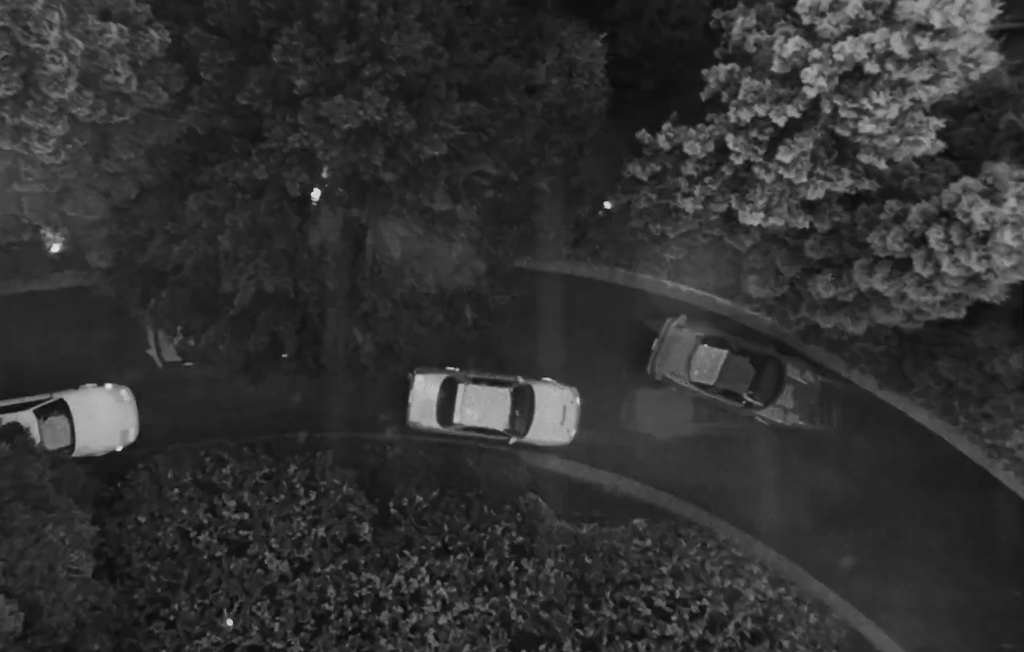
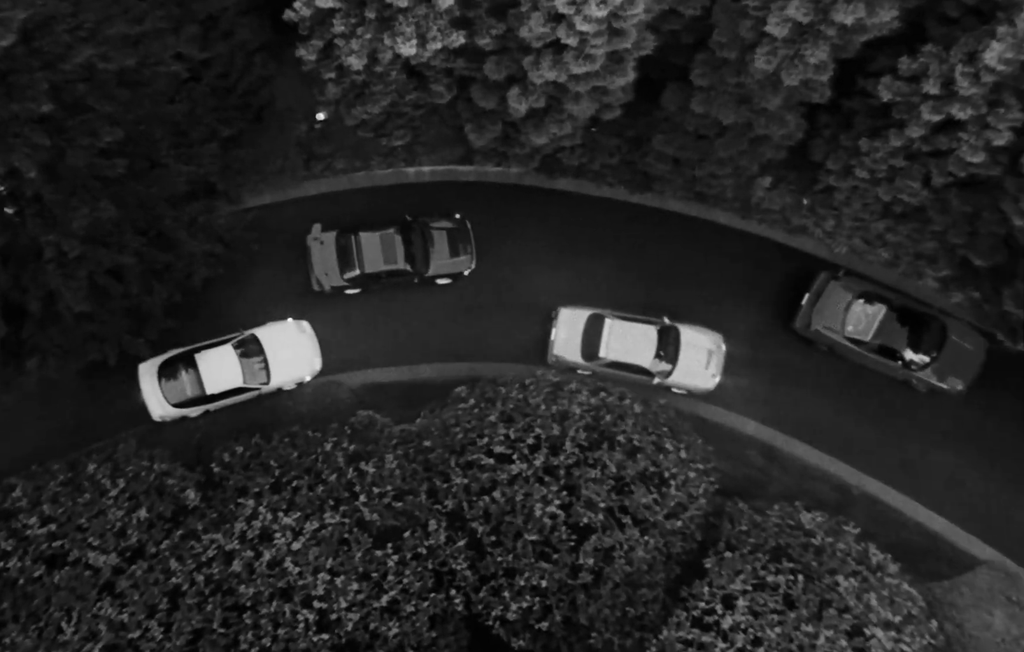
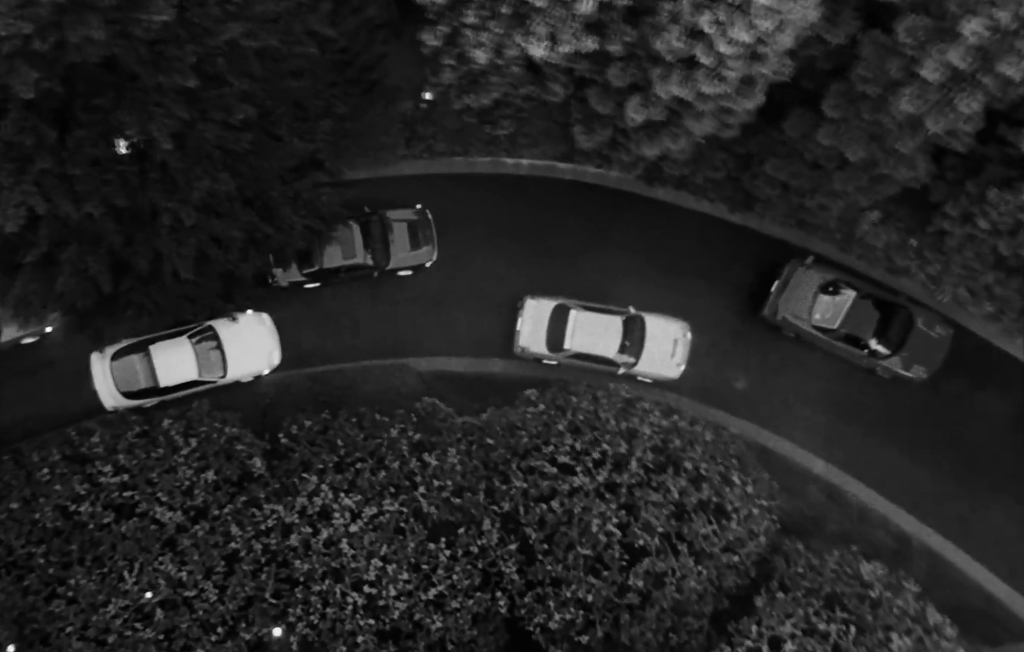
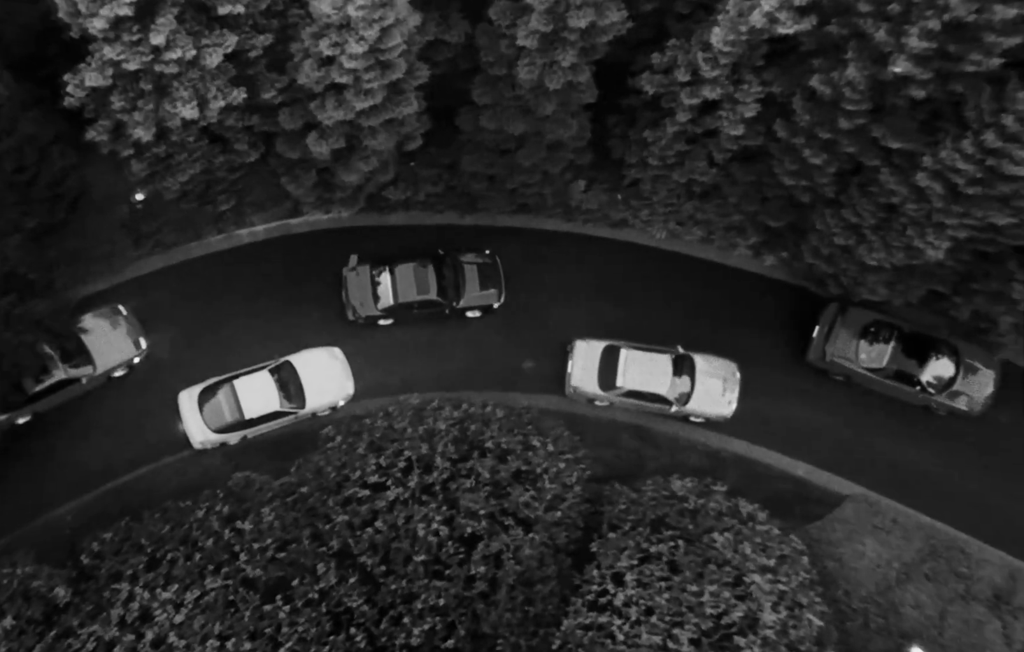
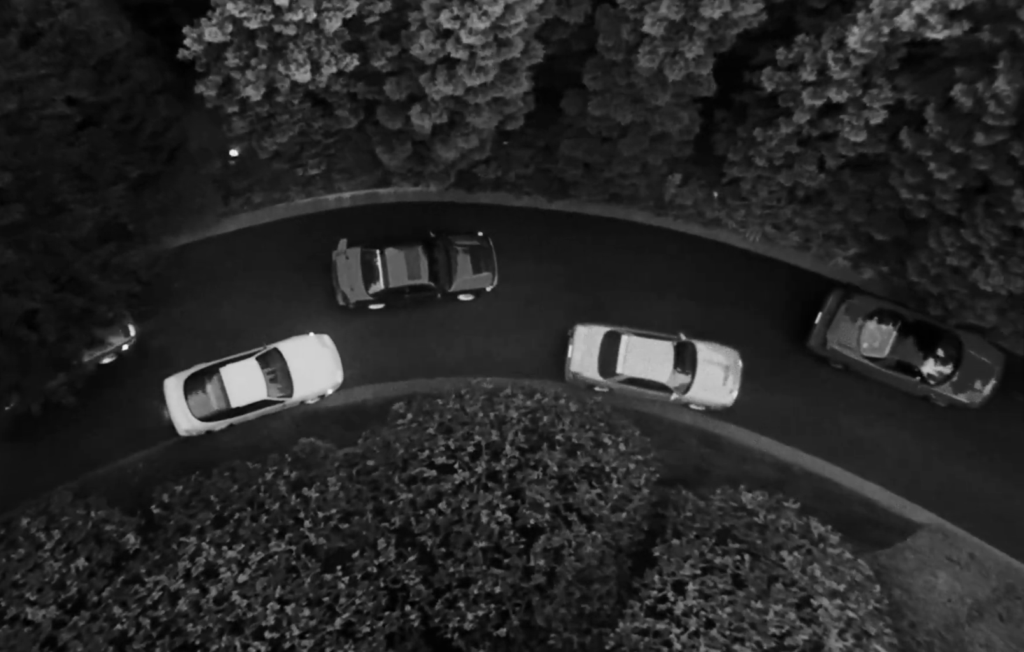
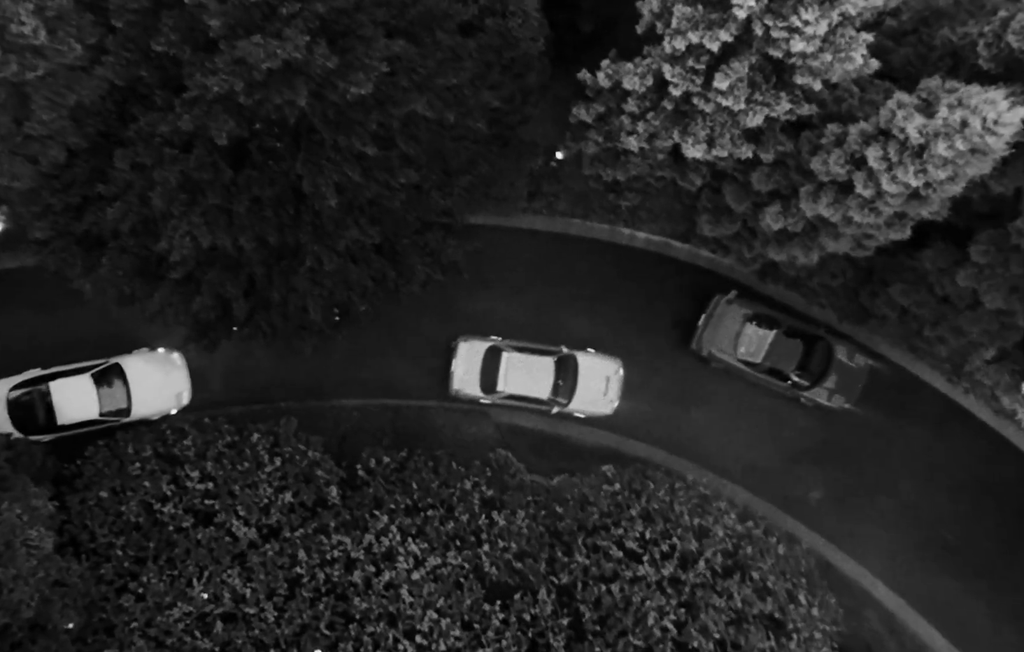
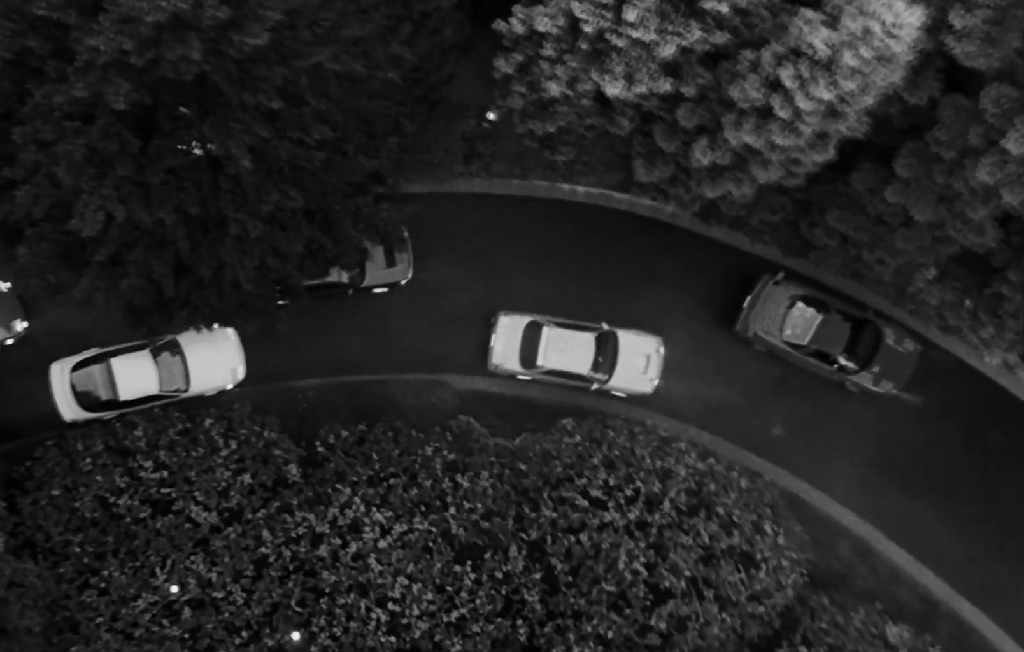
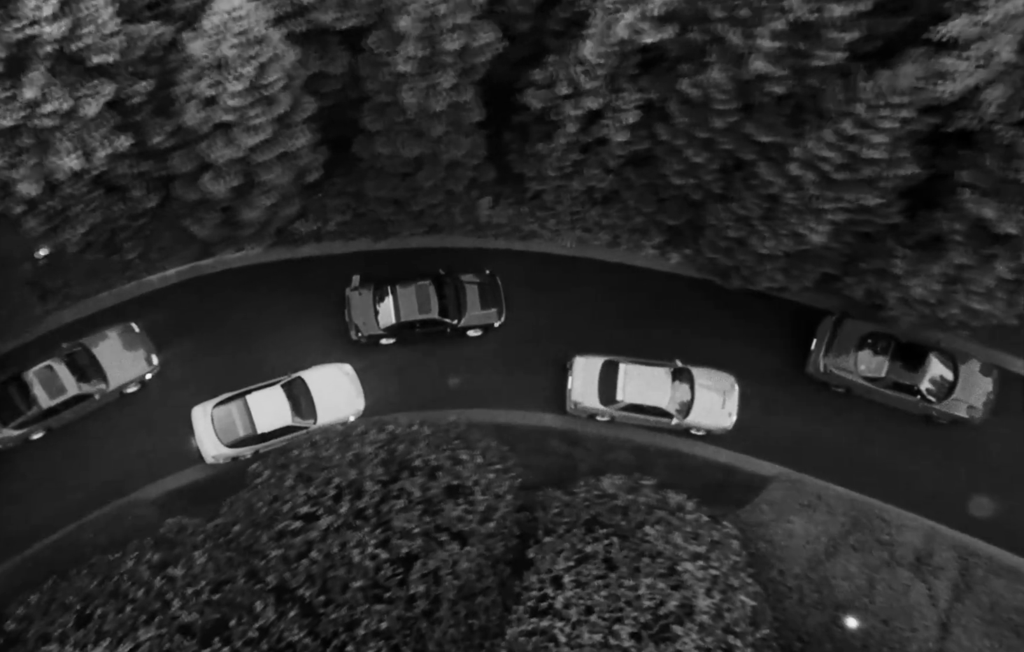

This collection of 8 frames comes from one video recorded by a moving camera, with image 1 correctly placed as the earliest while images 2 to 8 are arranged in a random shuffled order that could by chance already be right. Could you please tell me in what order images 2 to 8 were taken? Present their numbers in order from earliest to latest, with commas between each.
6, 7, 3, 2, 5, 4, 8
